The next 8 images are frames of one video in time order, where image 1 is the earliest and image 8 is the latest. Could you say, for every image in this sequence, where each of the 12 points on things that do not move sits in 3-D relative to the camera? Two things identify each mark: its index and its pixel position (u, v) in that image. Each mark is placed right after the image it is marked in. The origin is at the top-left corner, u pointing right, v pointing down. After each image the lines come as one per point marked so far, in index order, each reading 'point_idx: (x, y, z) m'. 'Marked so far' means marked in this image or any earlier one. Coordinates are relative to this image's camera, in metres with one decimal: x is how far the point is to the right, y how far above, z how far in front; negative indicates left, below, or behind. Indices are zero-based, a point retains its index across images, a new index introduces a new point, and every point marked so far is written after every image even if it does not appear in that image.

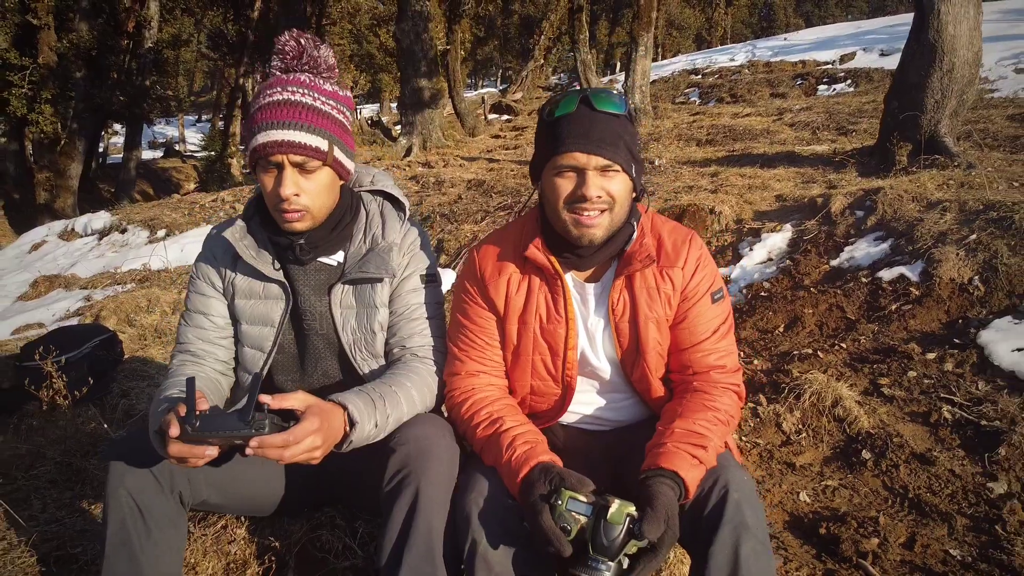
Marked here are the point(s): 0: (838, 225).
0: (+1.6, +0.3, +3.2) m
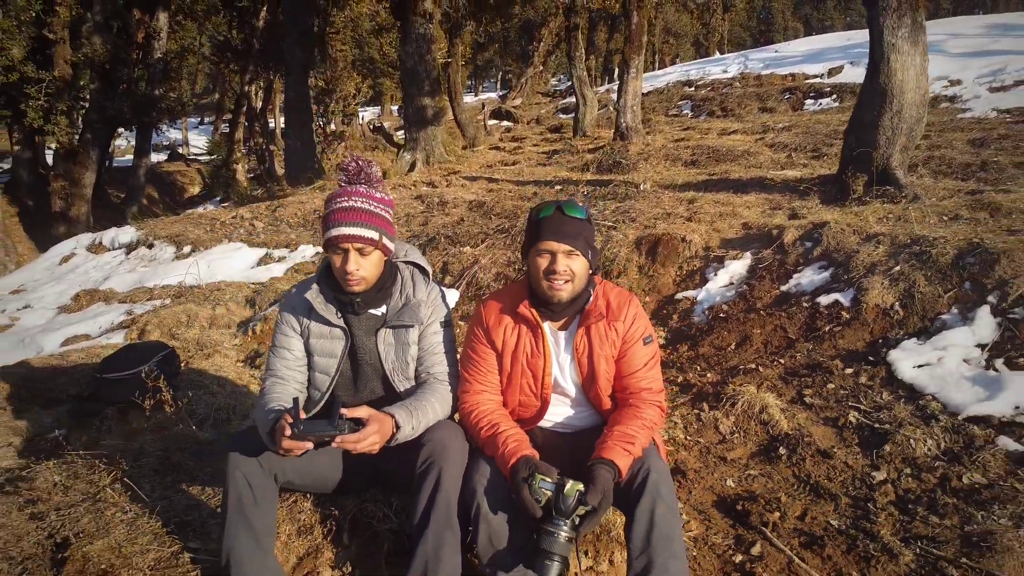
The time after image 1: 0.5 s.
0: (+1.5, +0.2, +3.8) m
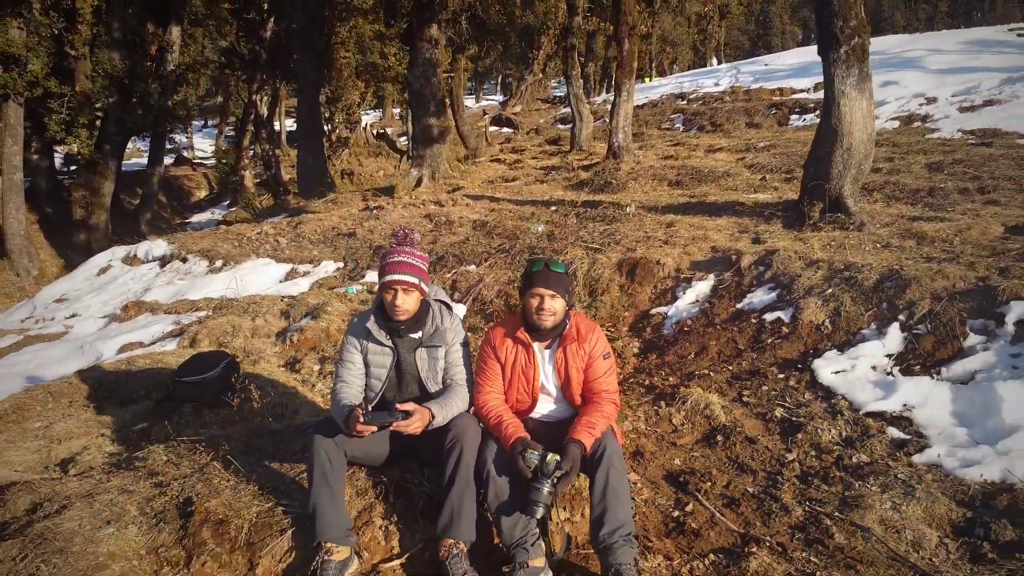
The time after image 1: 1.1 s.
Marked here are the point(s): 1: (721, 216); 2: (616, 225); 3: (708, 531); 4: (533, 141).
0: (+1.5, +0.1, +4.5) m
1: (+1.9, +0.7, +6.1) m
2: (+0.9, +0.6, +6.1) m
3: (+0.7, -0.9, +2.6) m
4: (+0.6, +3.8, +17.2) m
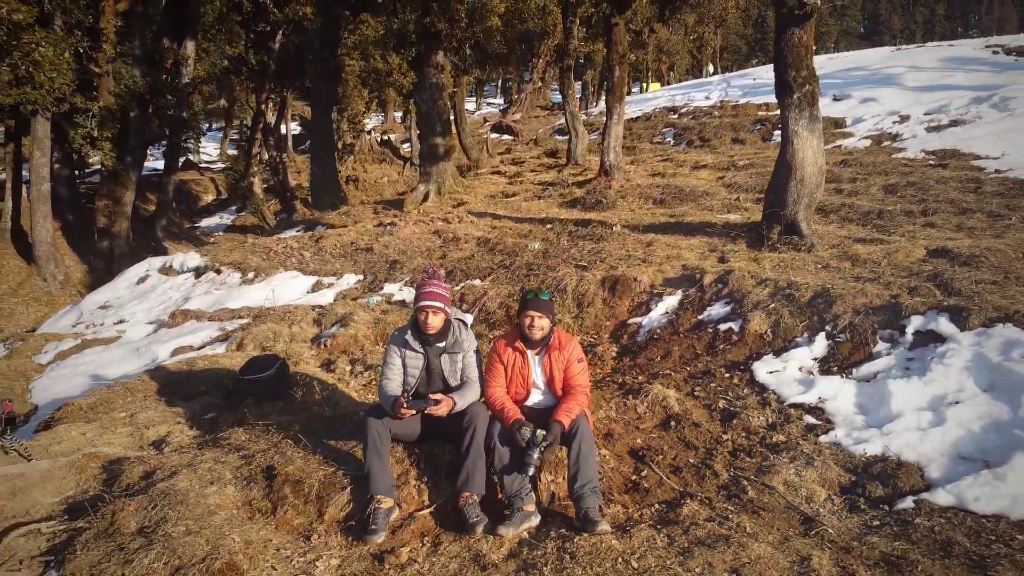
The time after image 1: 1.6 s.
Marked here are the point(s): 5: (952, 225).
0: (+1.5, 0.0, +5.3) m
1: (+1.9, +0.5, +7.0) m
2: (+0.9, +0.5, +6.9) m
3: (+0.7, -1.0, +3.4) m
4: (+0.6, +3.6, +18.1) m
5: (+4.3, +0.6, +6.6) m
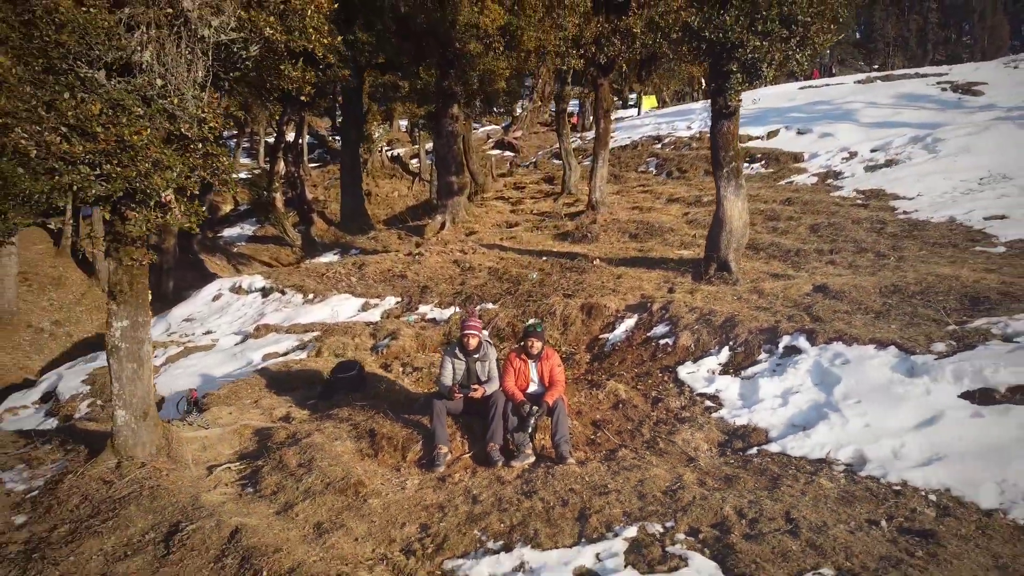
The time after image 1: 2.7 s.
0: (+1.6, -0.3, +7.5) m
1: (+2.0, +0.3, +9.2) m
2: (+1.0, +0.2, +9.2) m
3: (+0.8, -1.3, +5.6) m
4: (+0.6, +3.4, +20.3) m
5: (+4.3, +0.3, +8.8) m
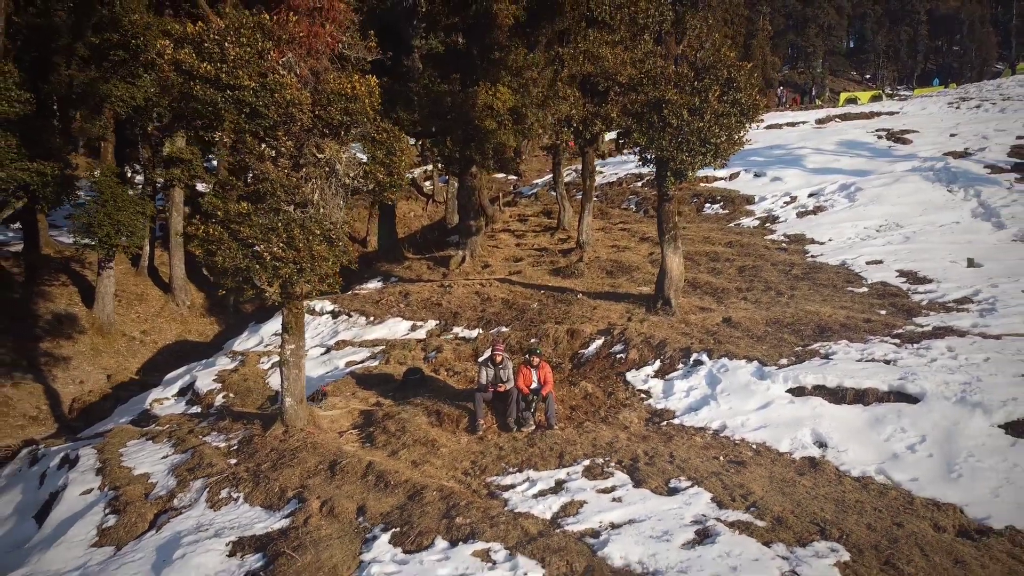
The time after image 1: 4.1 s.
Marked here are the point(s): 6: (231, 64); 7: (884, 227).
0: (+1.7, -0.8, +11.3) m
1: (+2.1, -0.3, +12.9) m
2: (+1.1, -0.3, +12.9) m
3: (+0.9, -1.8, +9.4) m
4: (+0.8, +2.8, +24.0) m
5: (+4.5, -0.2, +12.5) m
6: (-3.4, +2.7, +8.3) m
7: (+9.0, +1.5, +16.3) m
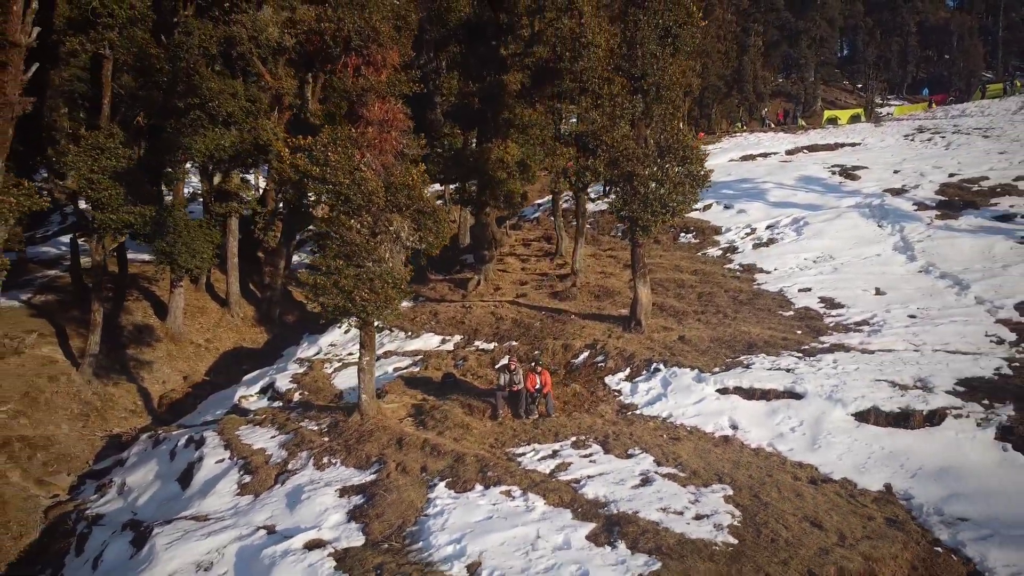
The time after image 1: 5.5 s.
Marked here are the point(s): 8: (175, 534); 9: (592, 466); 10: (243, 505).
0: (+1.9, -1.4, +15.1) m
1: (+2.3, -0.8, +16.8) m
2: (+1.3, -0.9, +16.7) m
3: (+1.1, -2.4, +13.2) m
4: (+1.0, +2.3, +27.8) m
5: (+4.7, -0.8, +16.3) m
6: (-3.2, +2.2, +12.2) m
7: (+9.2, +0.9, +20.1) m
8: (-5.7, -4.1, +11.4) m
9: (+1.3, -2.9, +10.9) m
10: (-4.7, -3.8, +11.7) m
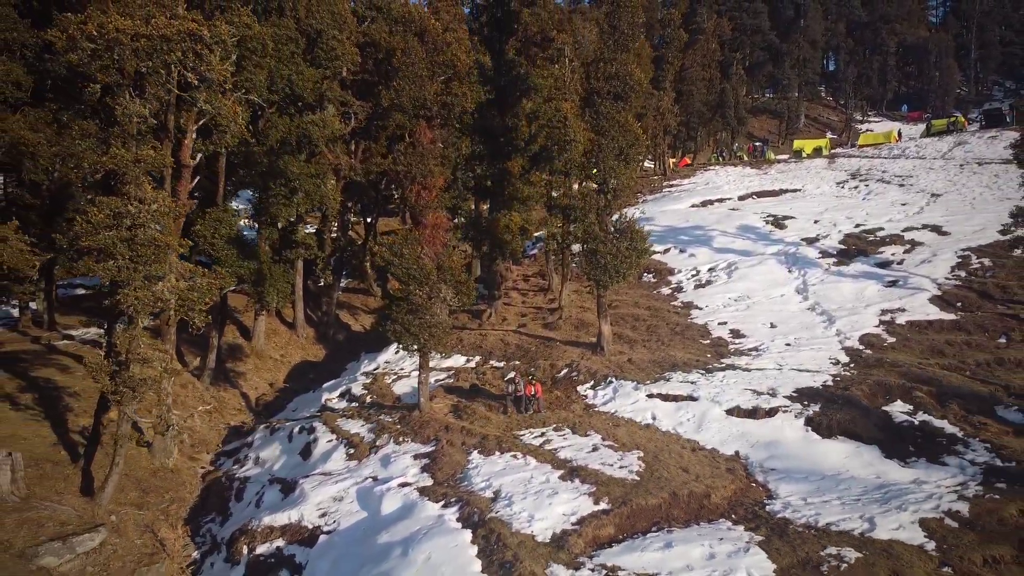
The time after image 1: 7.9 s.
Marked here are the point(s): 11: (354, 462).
0: (+2.0, -2.7, +22.5) m
1: (+2.4, -2.1, +24.2) m
2: (+1.5, -2.2, +24.2) m
3: (+1.2, -3.7, +20.6) m
4: (+1.1, +1.0, +35.3) m
5: (+4.8, -2.1, +23.8) m
6: (-3.1, +0.9, +19.6) m
7: (+9.3, -0.4, +27.5) m
8: (-5.5, -5.4, +18.8) m
9: (+1.4, -4.2, +18.4) m
10: (-4.5, -5.1, +19.2) m
11: (-4.5, -5.0, +19.3) m
